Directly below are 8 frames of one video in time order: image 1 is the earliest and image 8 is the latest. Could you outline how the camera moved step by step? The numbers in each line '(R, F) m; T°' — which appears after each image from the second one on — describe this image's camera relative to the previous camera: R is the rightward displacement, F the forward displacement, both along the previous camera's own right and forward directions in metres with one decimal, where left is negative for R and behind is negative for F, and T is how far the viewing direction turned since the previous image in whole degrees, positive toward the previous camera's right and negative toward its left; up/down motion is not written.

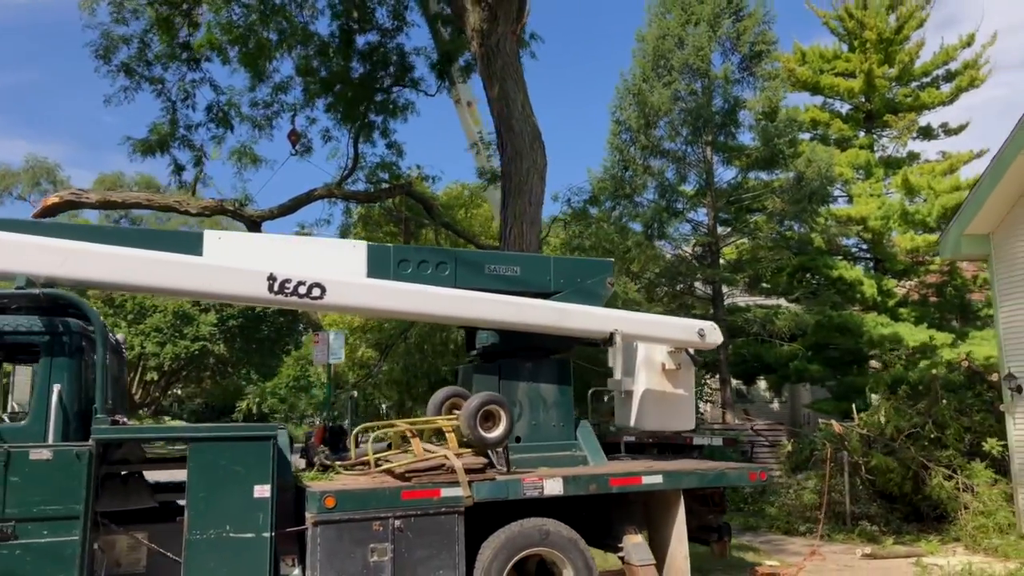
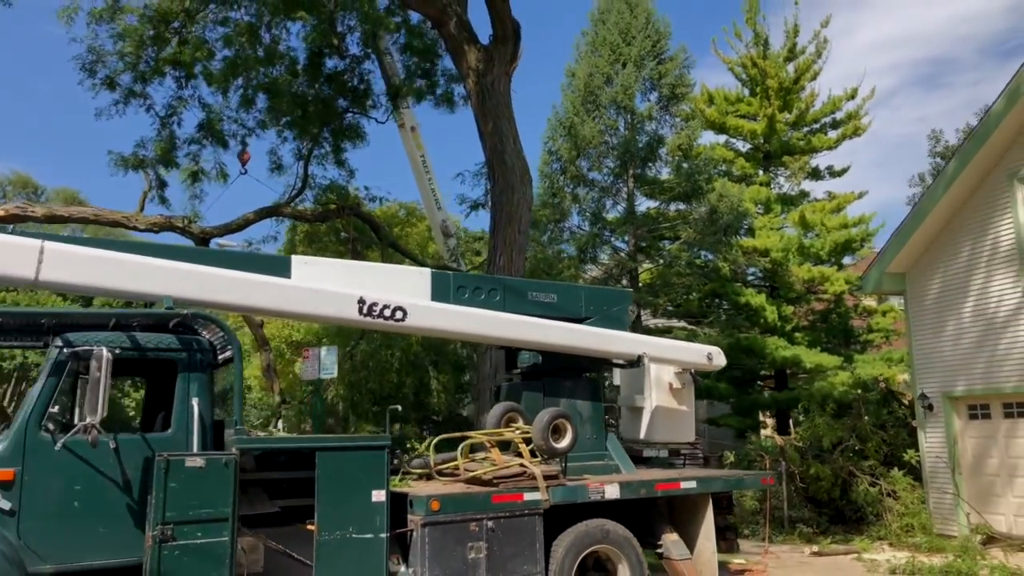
(-1.6, -0.7) m; +8°
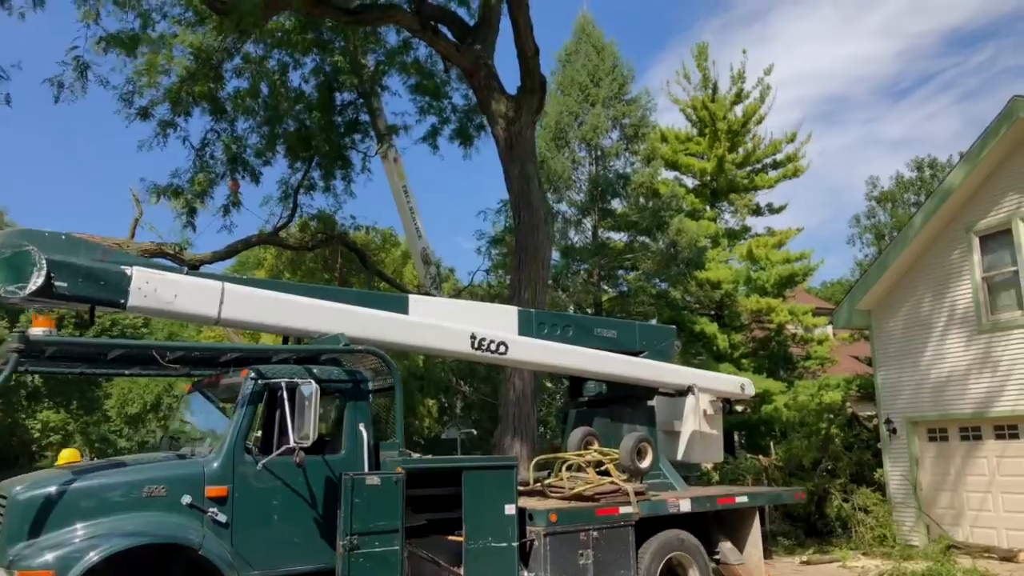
(-1.7, -0.9) m; +6°
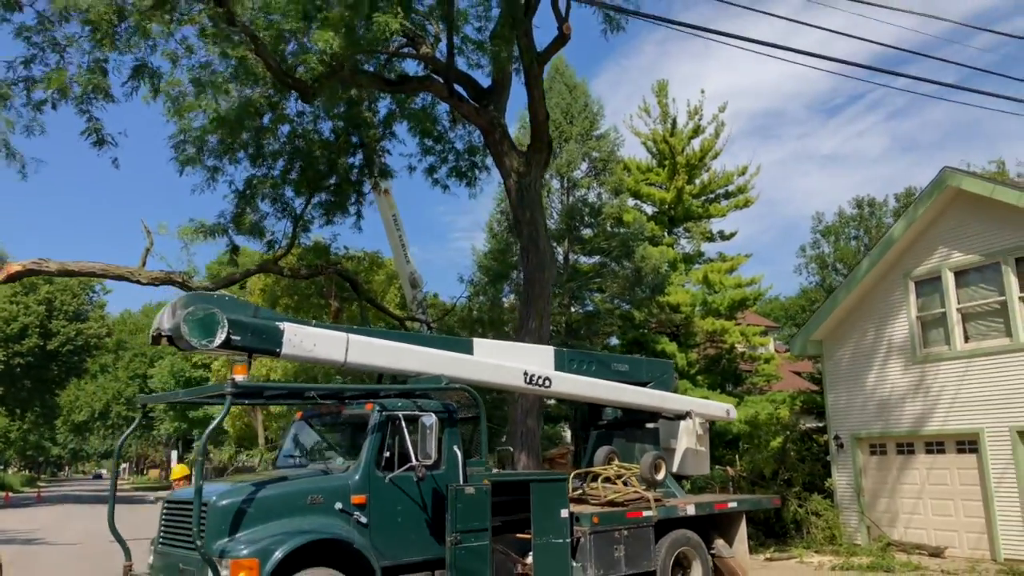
(-1.2, -1.8) m; +4°
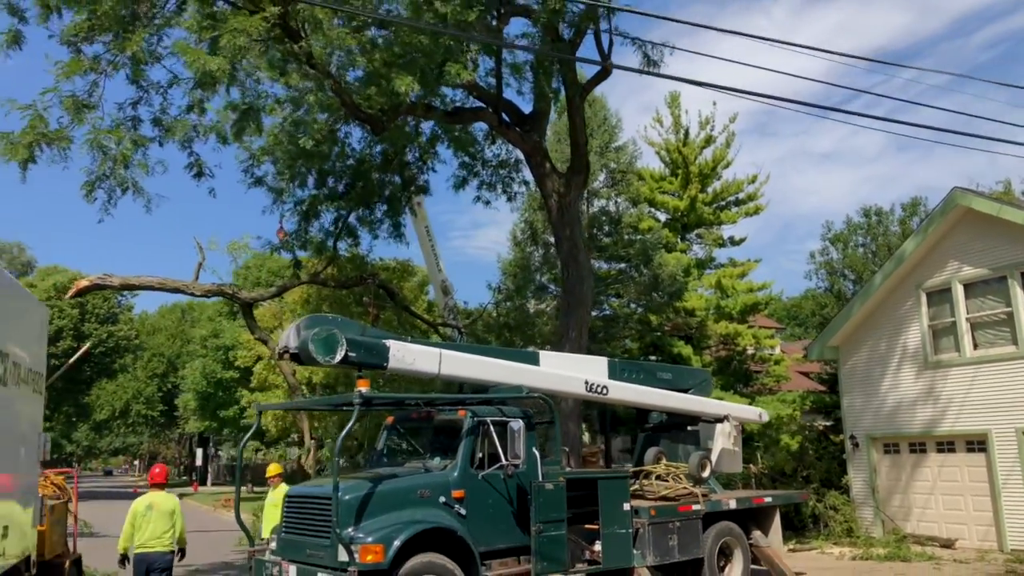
(-0.8, -1.2) m; 0°
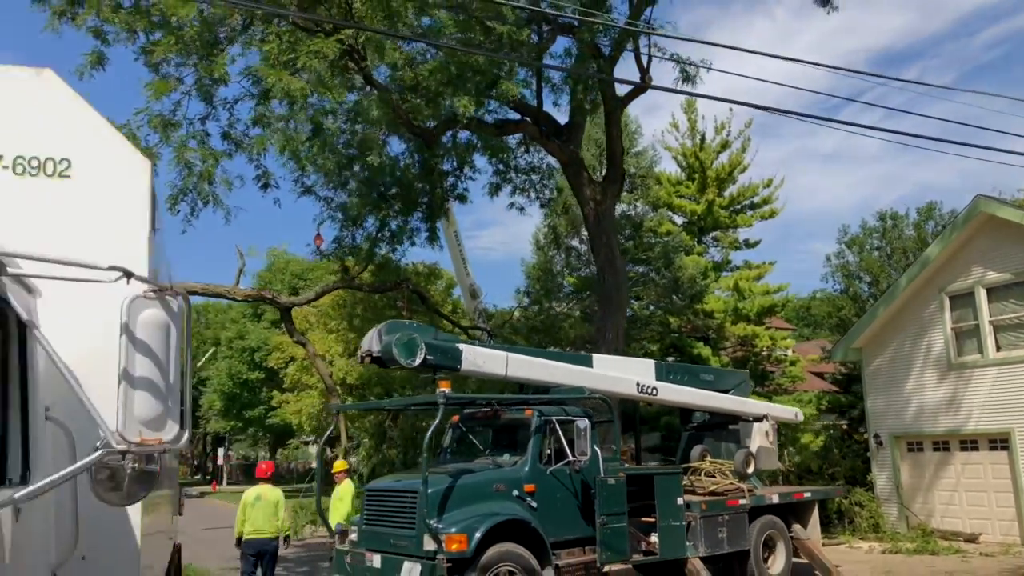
(-0.7, -0.6) m; 0°
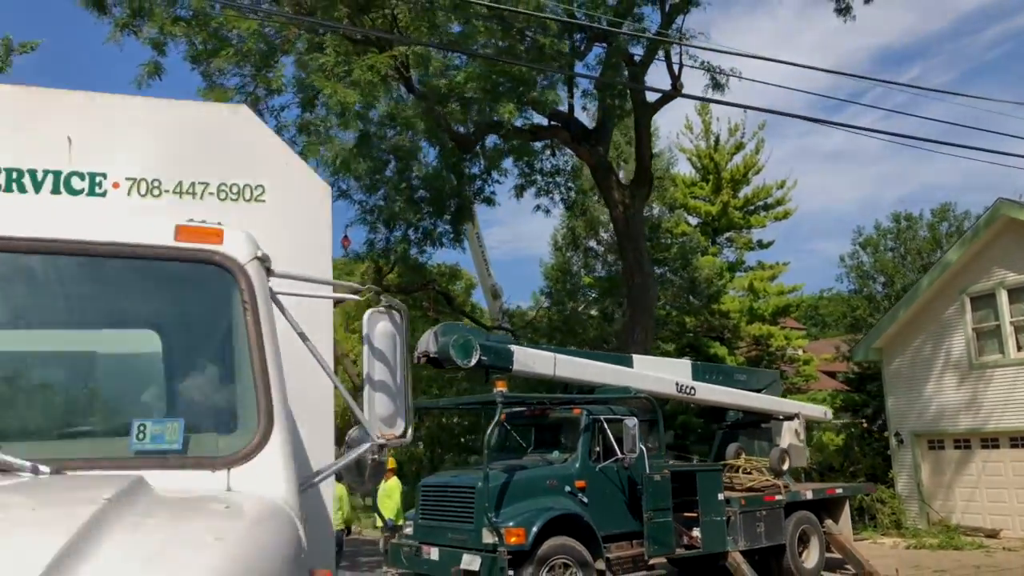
(-0.6, -0.4) m; 0°
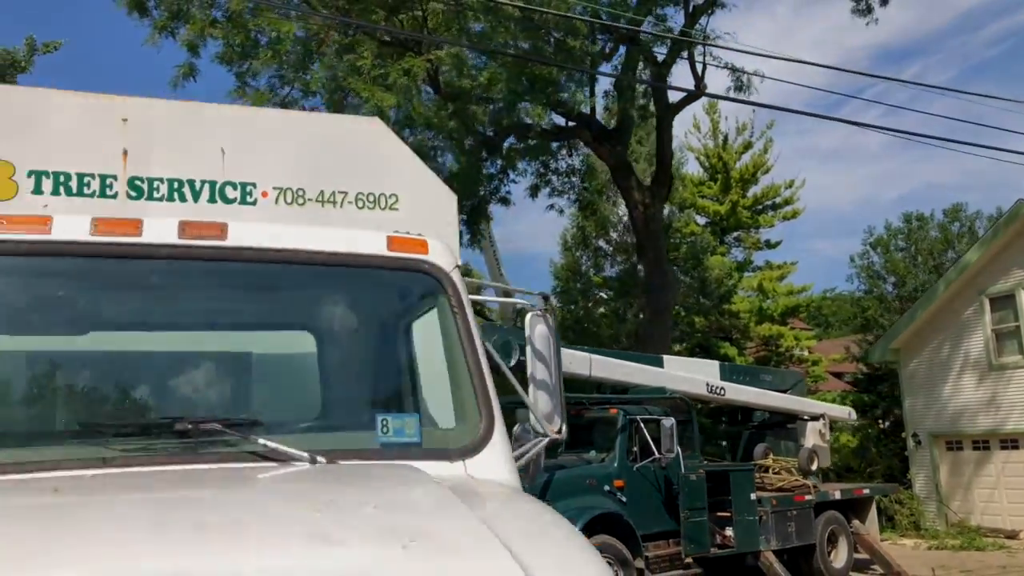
(-0.5, -0.1) m; 0°
